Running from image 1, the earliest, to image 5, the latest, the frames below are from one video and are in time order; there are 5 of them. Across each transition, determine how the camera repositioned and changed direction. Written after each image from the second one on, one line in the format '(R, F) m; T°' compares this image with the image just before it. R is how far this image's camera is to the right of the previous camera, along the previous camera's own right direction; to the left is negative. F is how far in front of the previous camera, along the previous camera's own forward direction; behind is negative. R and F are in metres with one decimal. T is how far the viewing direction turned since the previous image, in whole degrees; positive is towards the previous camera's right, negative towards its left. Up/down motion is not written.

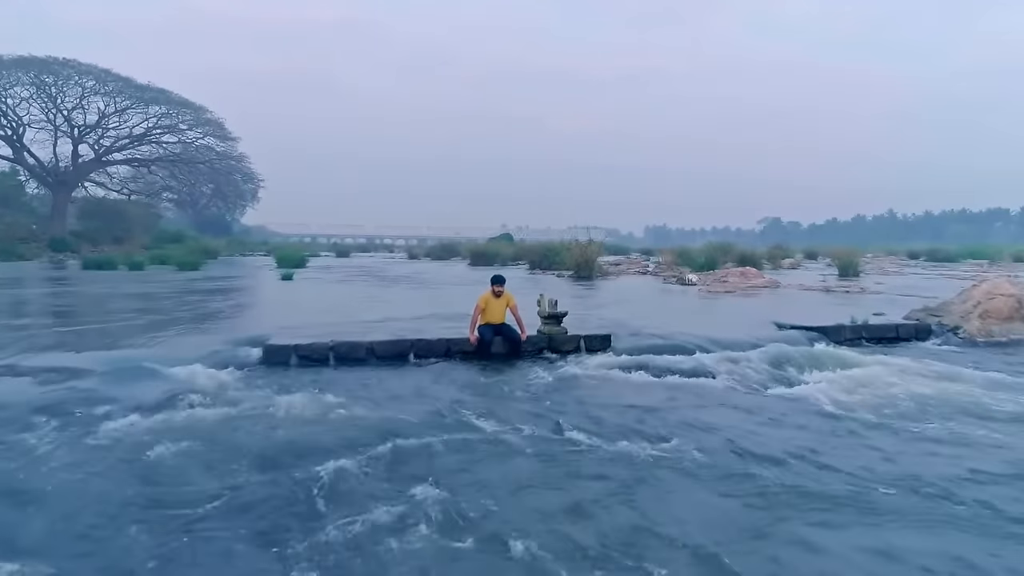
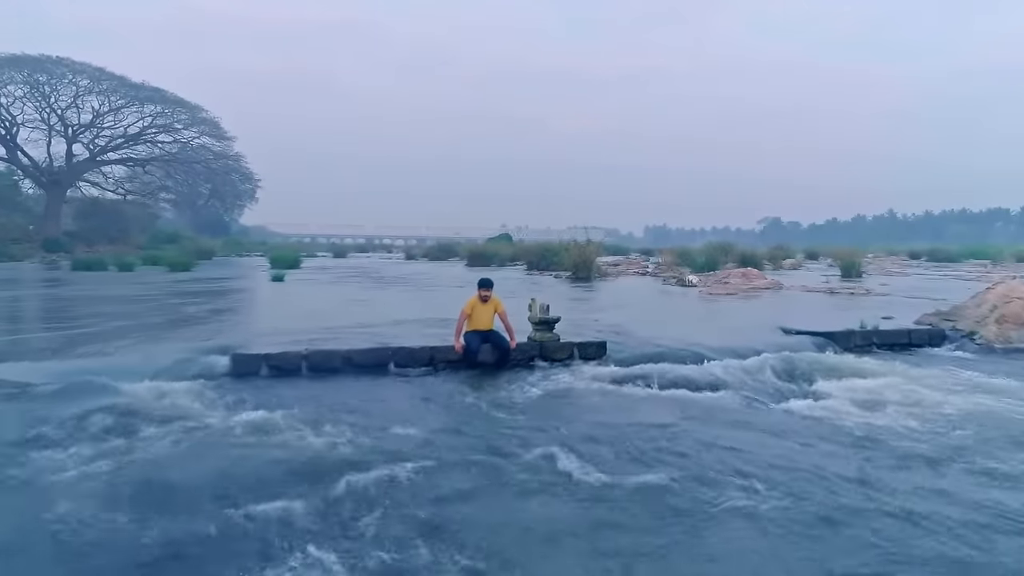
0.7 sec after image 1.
(+0.1, +0.6) m; 0°
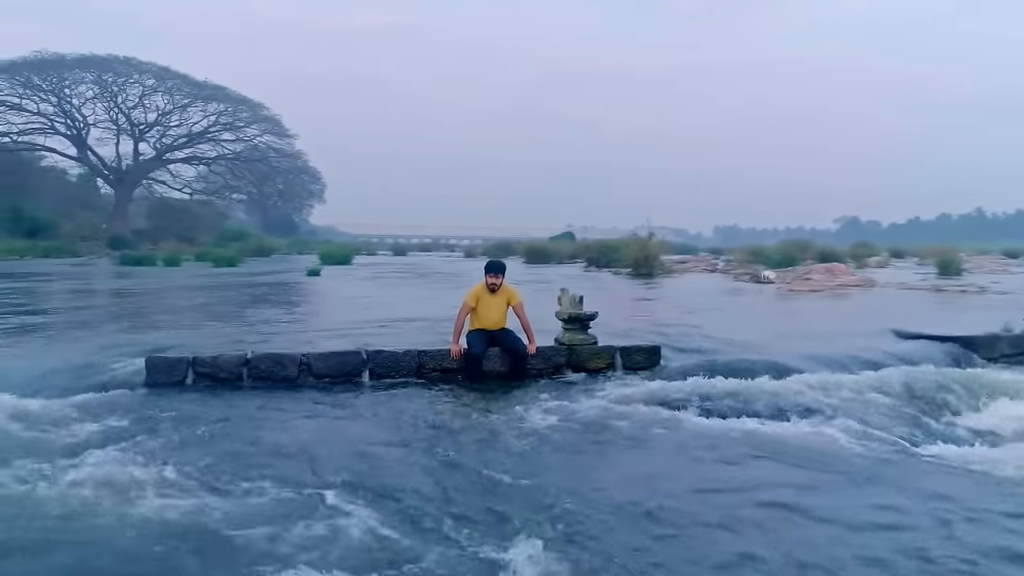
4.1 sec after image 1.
(+0.4, +2.3) m; -5°
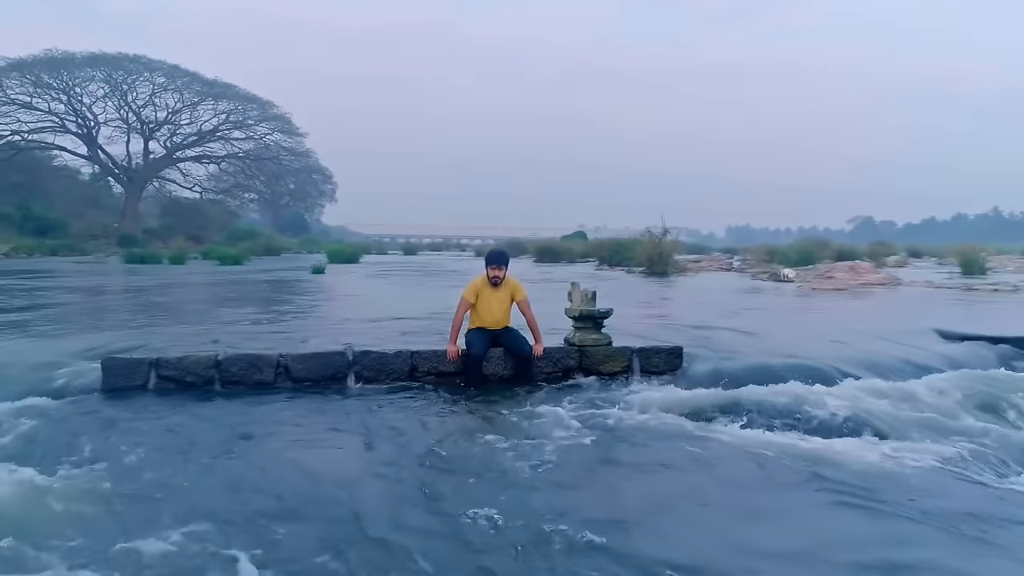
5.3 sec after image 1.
(+0.1, +0.7) m; -1°
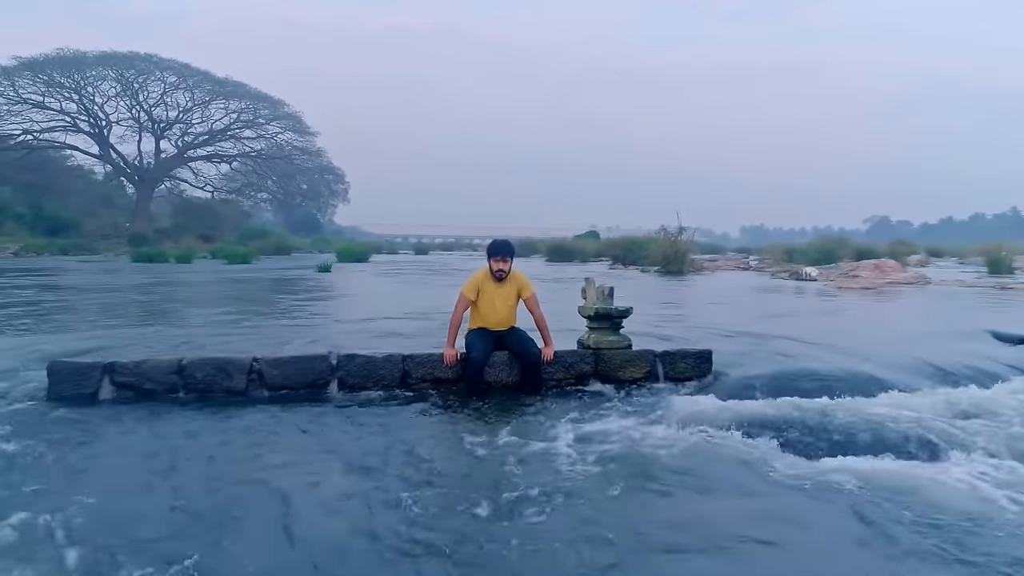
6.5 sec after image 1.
(0.0, +0.7) m; -1°
